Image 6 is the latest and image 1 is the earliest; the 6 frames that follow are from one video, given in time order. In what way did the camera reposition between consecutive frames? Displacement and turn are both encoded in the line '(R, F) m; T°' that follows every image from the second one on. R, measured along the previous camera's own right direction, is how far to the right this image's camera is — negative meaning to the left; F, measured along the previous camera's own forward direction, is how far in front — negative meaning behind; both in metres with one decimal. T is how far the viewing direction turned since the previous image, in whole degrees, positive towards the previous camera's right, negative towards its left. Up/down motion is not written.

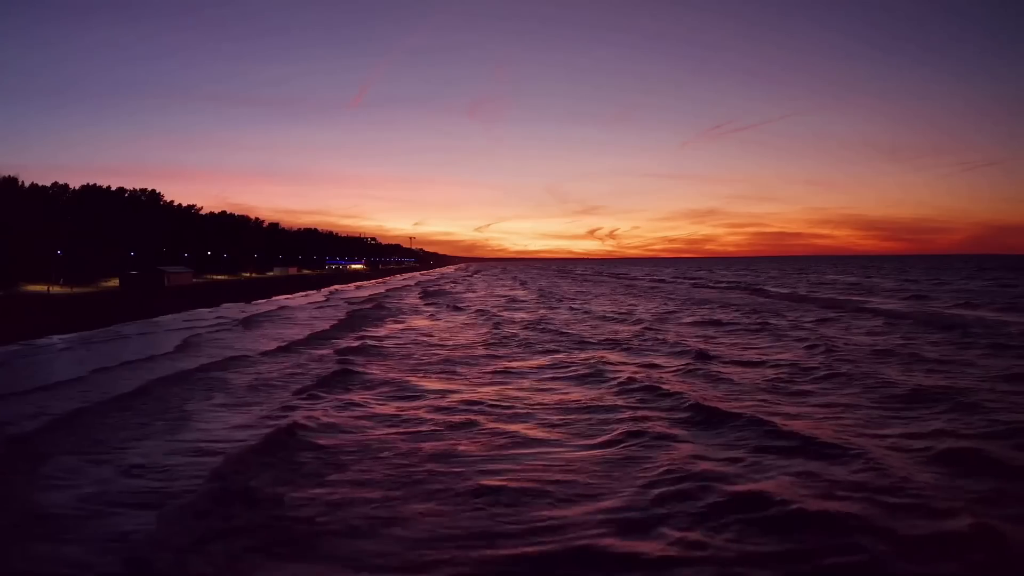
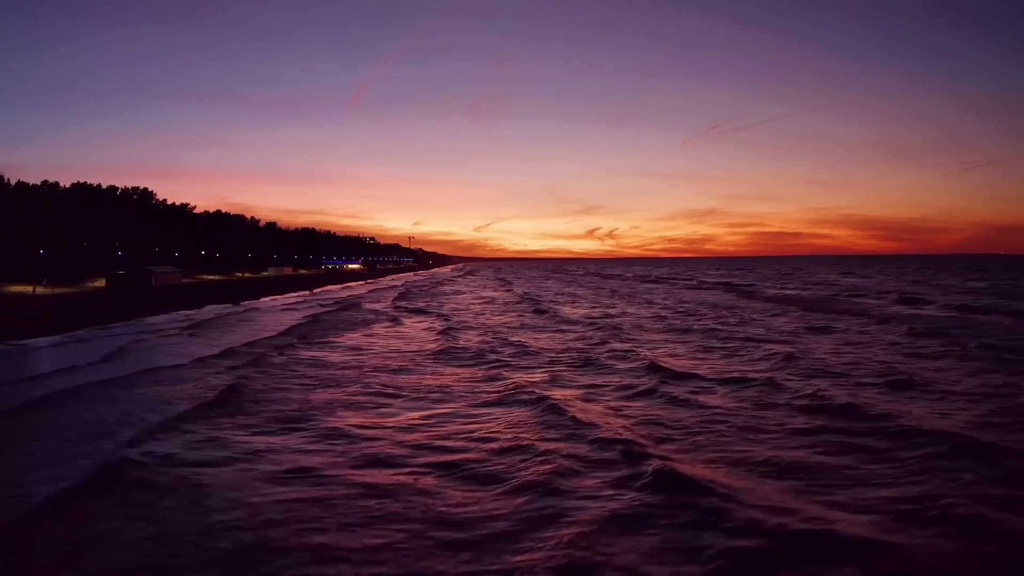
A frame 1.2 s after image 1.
(+1.0, +1.9) m; 0°
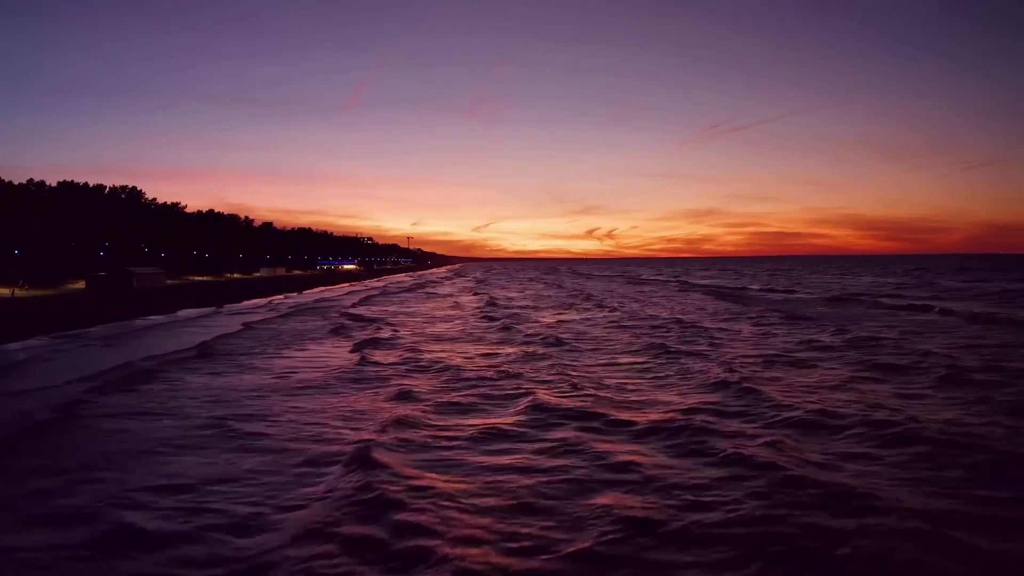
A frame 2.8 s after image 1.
(+1.5, +2.4) m; 0°
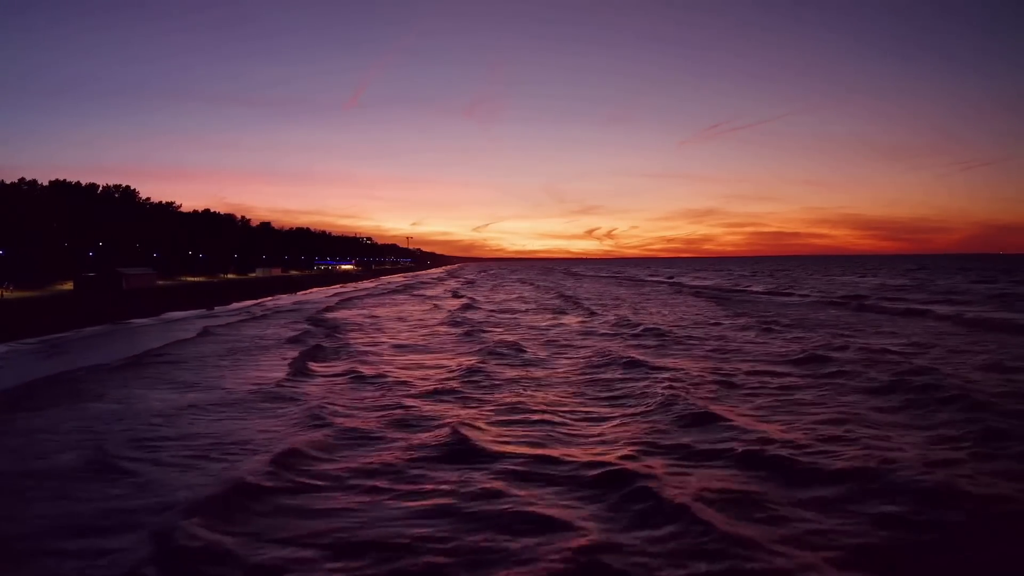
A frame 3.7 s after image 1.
(+0.9, +1.4) m; 0°
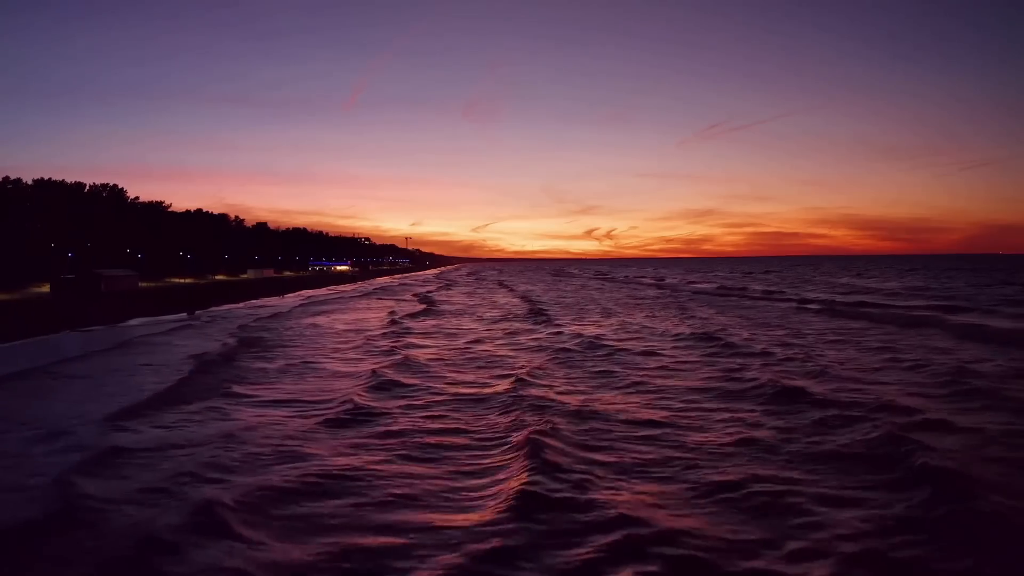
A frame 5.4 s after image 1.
(+1.5, +2.8) m; 0°
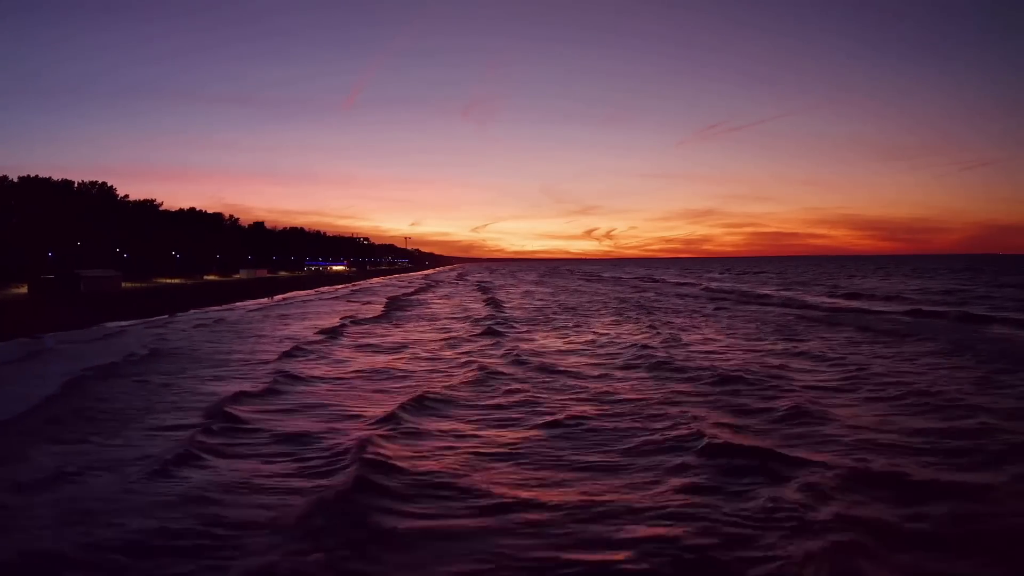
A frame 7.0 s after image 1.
(+1.3, +2.6) m; 0°
